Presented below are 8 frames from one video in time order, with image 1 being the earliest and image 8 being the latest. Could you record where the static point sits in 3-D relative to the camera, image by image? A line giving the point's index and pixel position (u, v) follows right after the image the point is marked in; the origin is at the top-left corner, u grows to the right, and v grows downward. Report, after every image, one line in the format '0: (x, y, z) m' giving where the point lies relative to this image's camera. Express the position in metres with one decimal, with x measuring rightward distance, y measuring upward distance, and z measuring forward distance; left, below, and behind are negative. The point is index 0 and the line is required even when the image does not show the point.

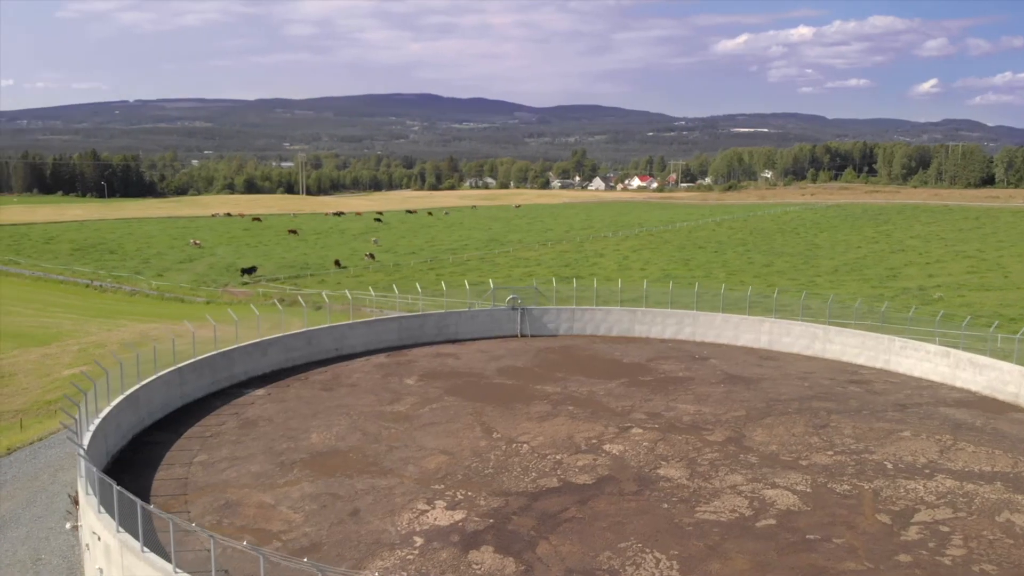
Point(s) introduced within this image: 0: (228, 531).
0: (-5.7, -4.7, +16.7) m
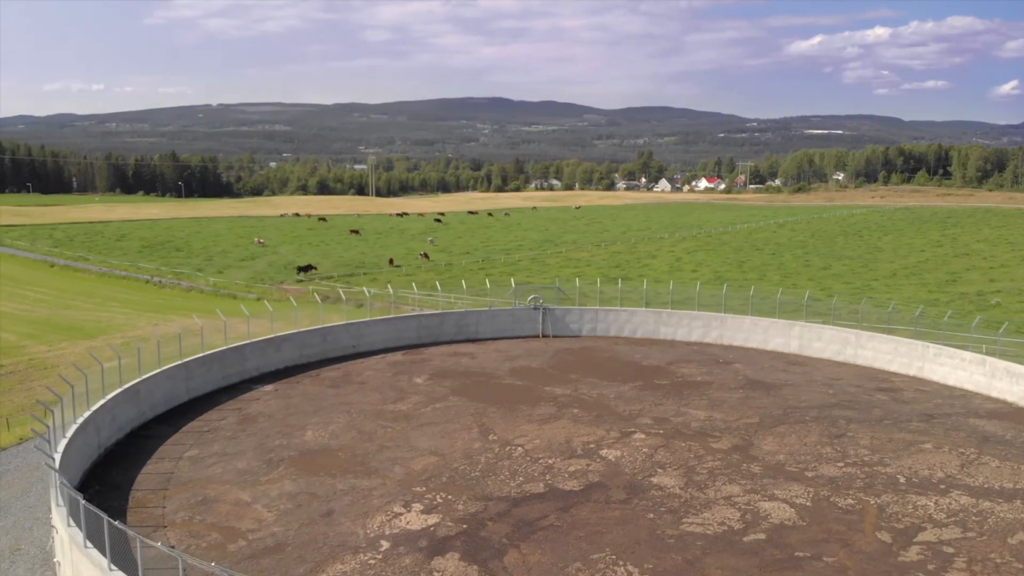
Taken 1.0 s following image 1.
0: (-6.1, -4.6, +16.4) m
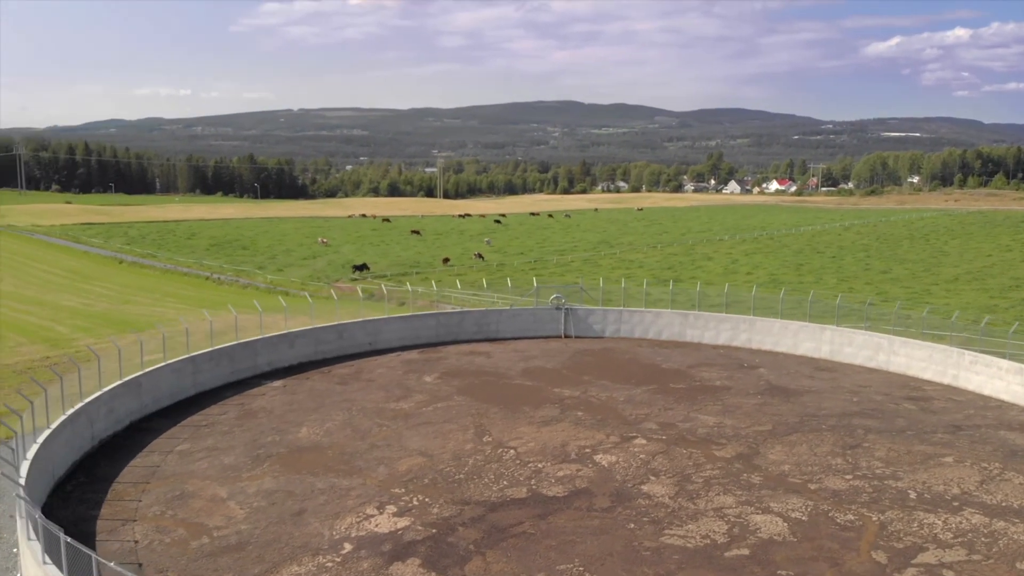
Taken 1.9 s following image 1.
0: (-6.6, -4.4, +16.1) m
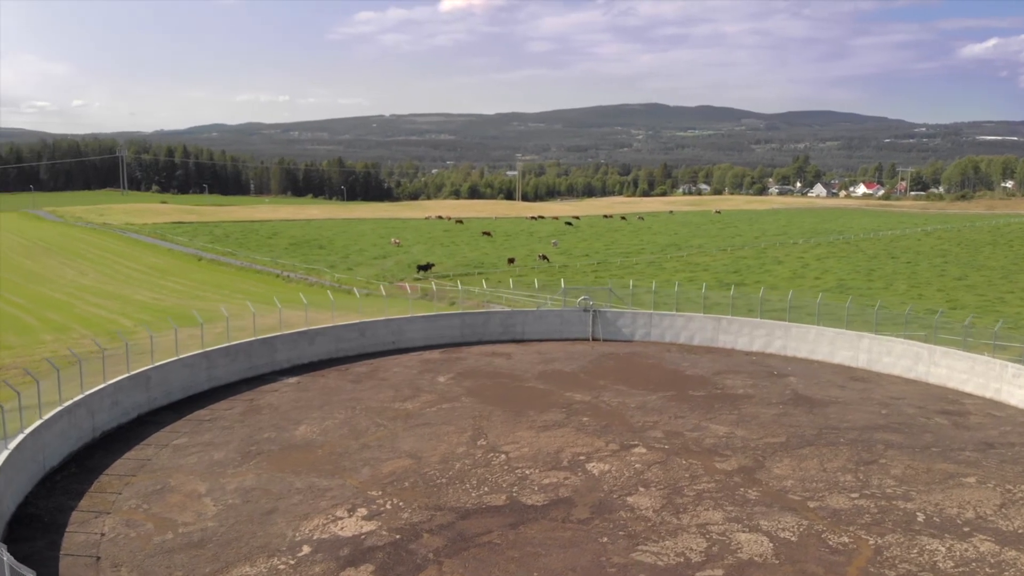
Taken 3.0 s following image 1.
0: (-7.1, -4.3, +16.0) m
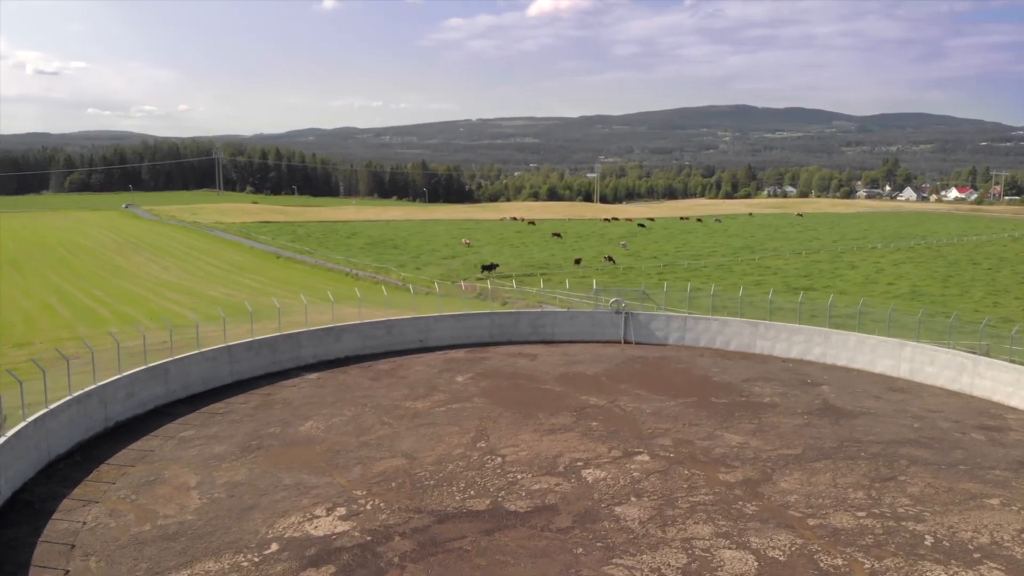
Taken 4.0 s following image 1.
0: (-7.4, -4.2, +16.2) m
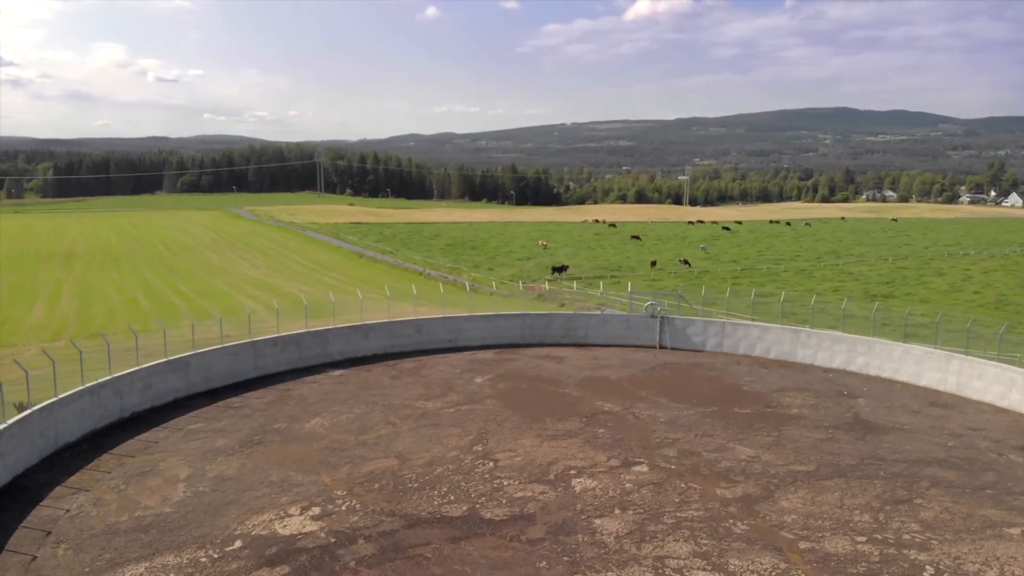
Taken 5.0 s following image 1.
0: (-7.8, -4.0, +16.4) m
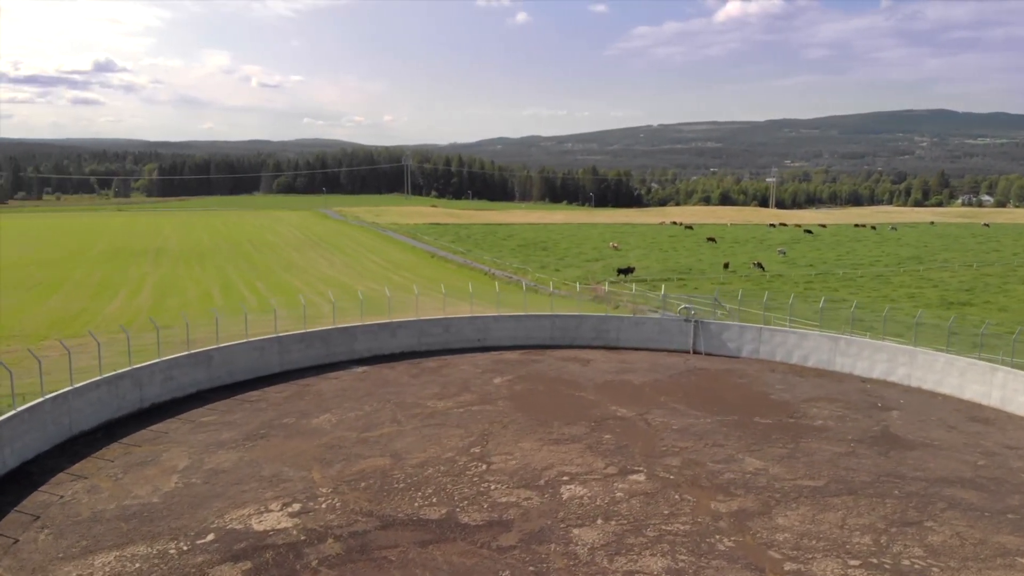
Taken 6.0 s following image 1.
0: (-8.1, -3.9, +16.7) m
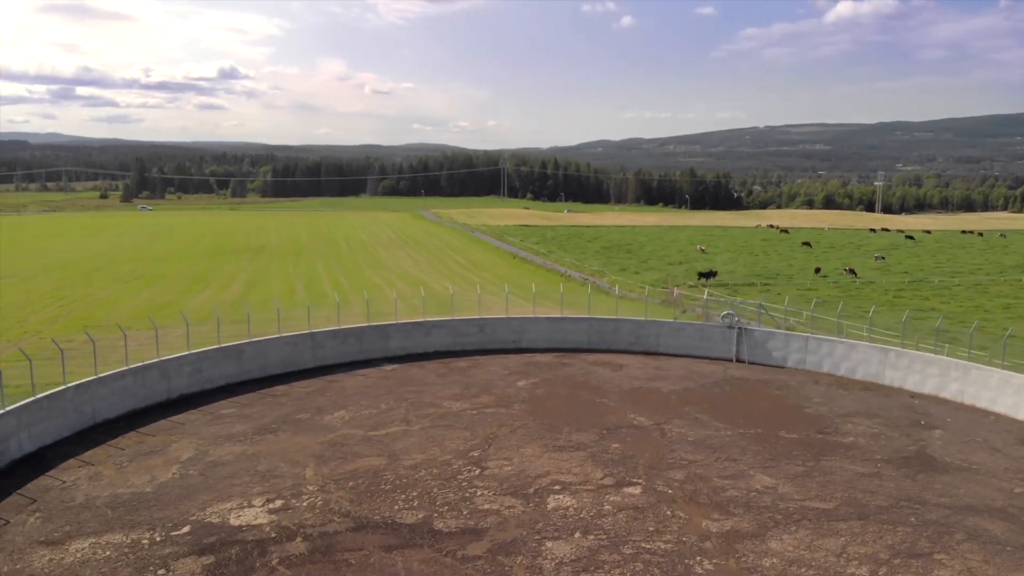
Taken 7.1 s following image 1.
0: (-8.3, -3.7, +17.2) m
